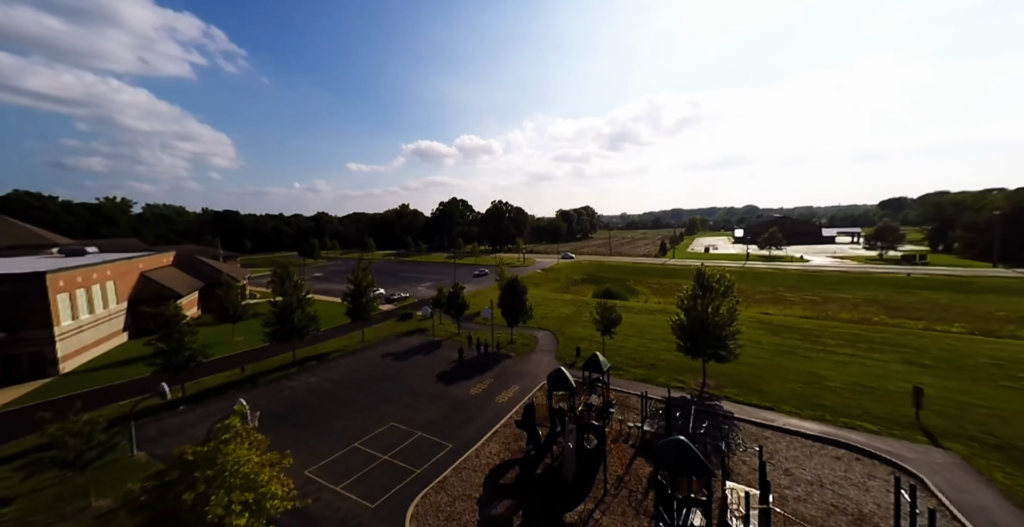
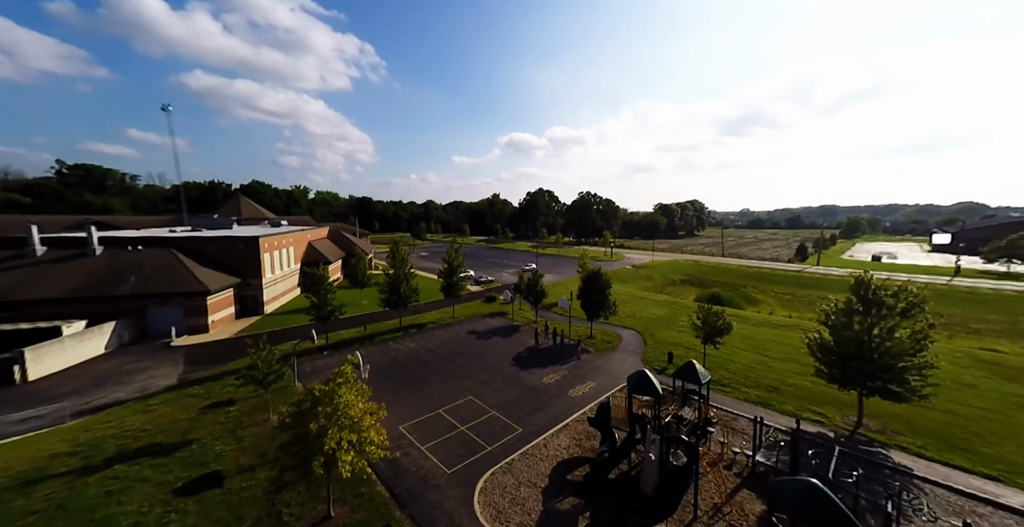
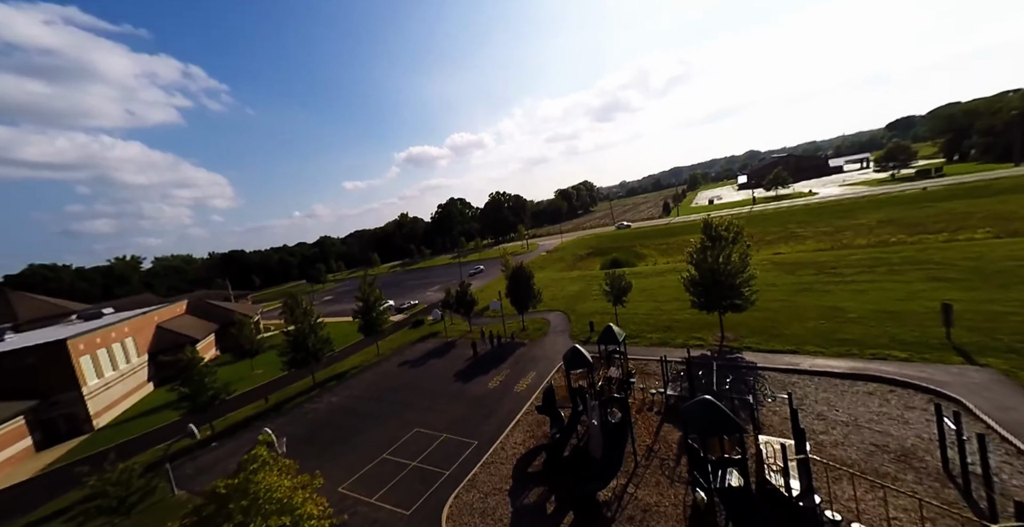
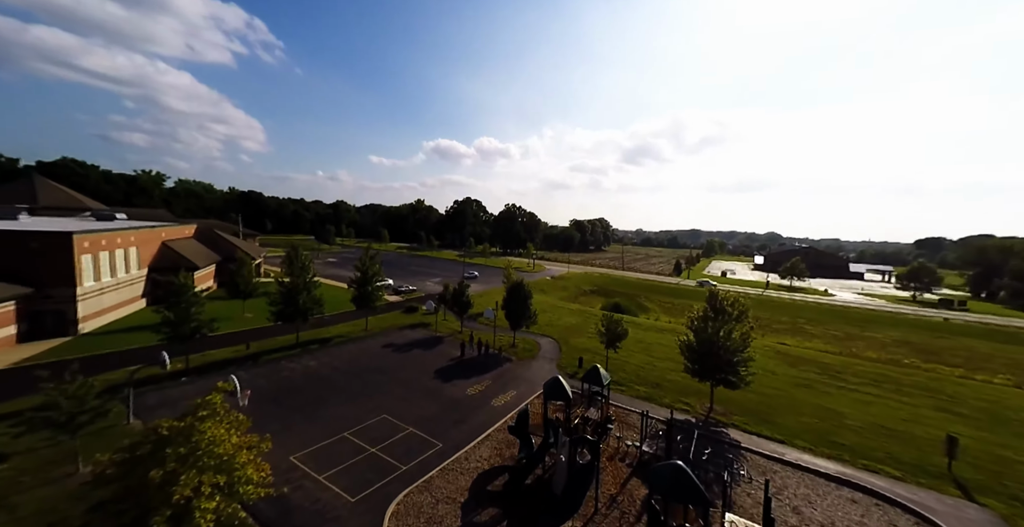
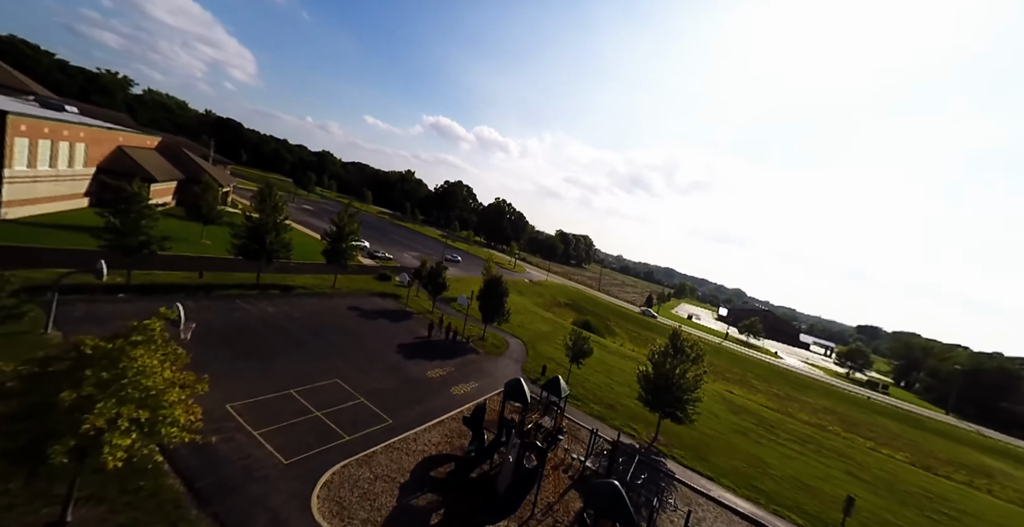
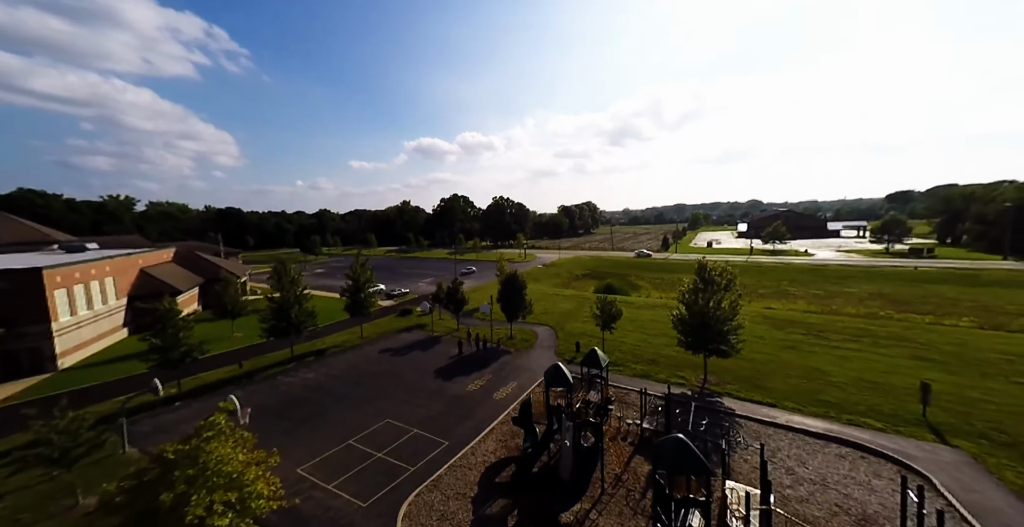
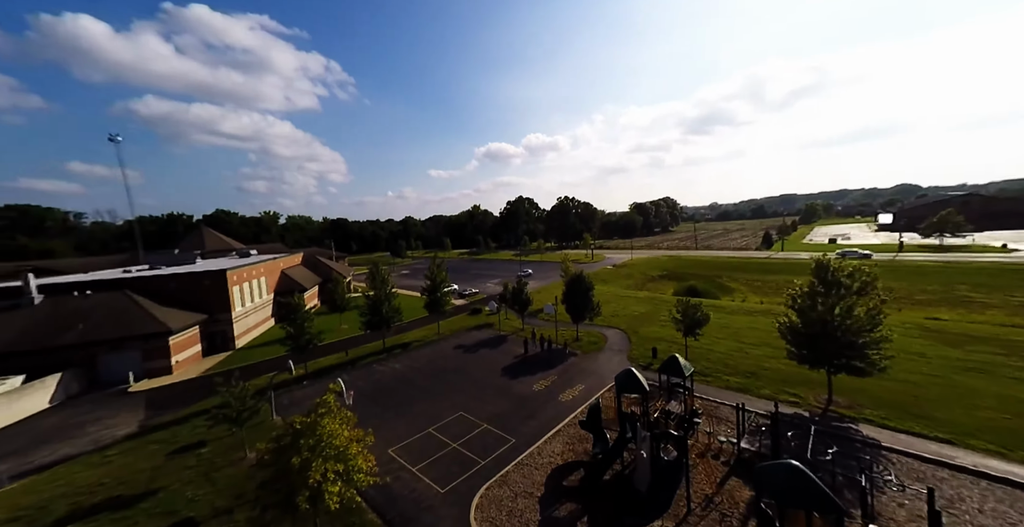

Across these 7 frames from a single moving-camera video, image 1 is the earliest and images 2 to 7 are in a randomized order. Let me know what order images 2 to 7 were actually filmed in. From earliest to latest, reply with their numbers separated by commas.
3, 6, 5, 4, 7, 2
